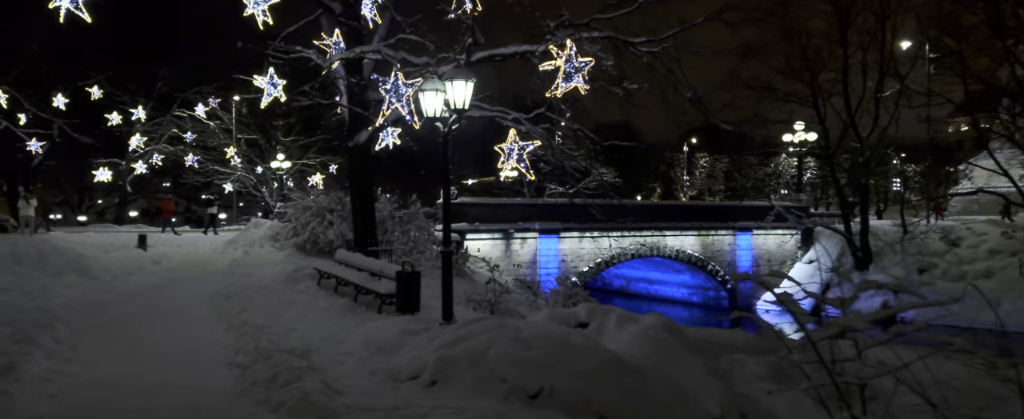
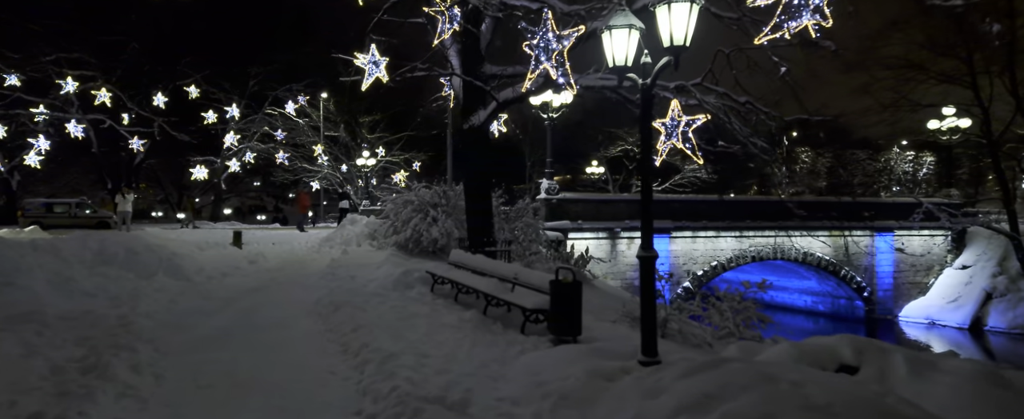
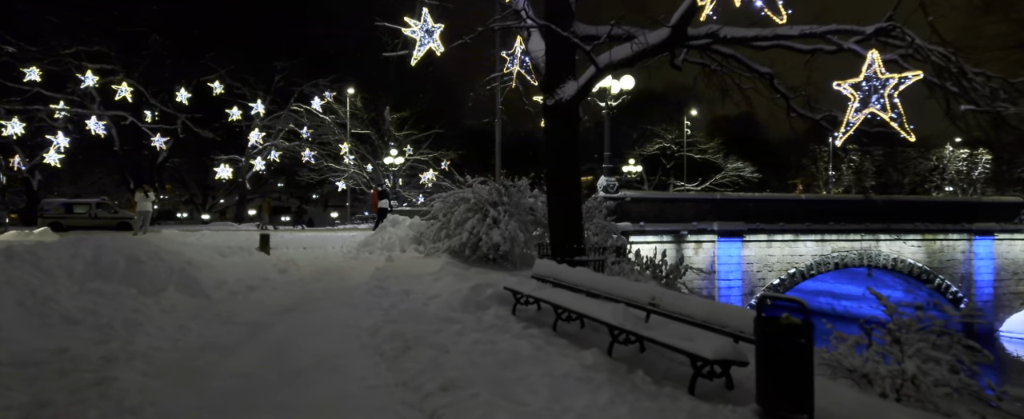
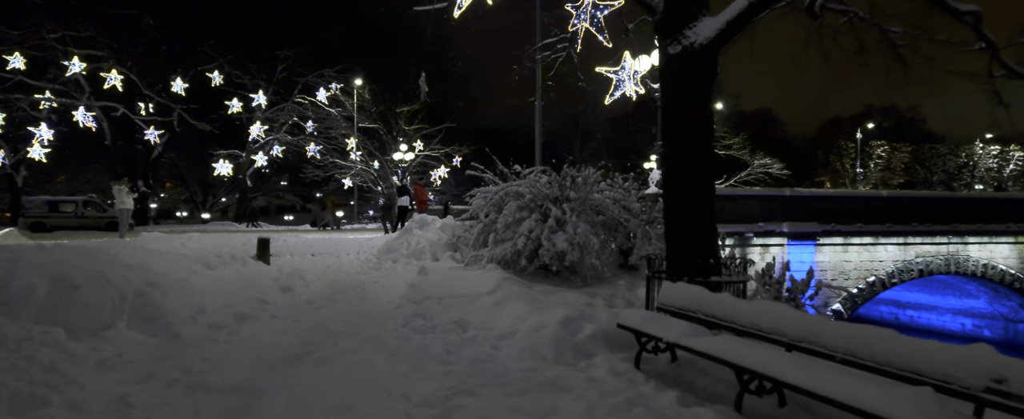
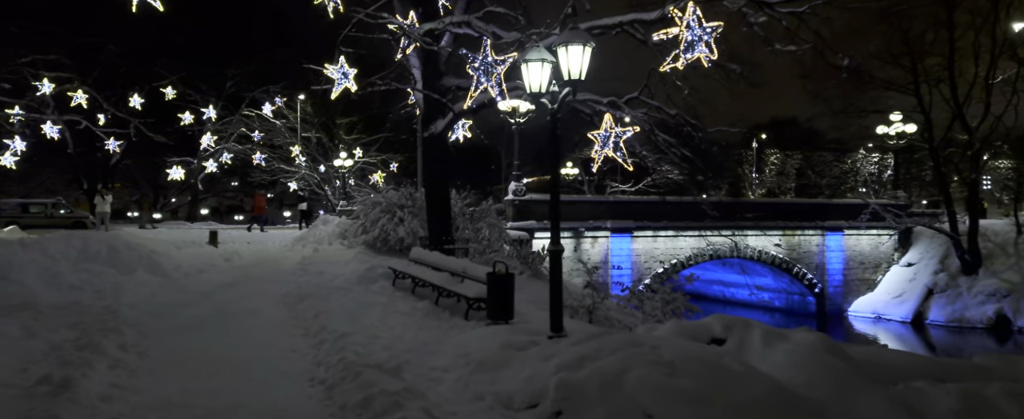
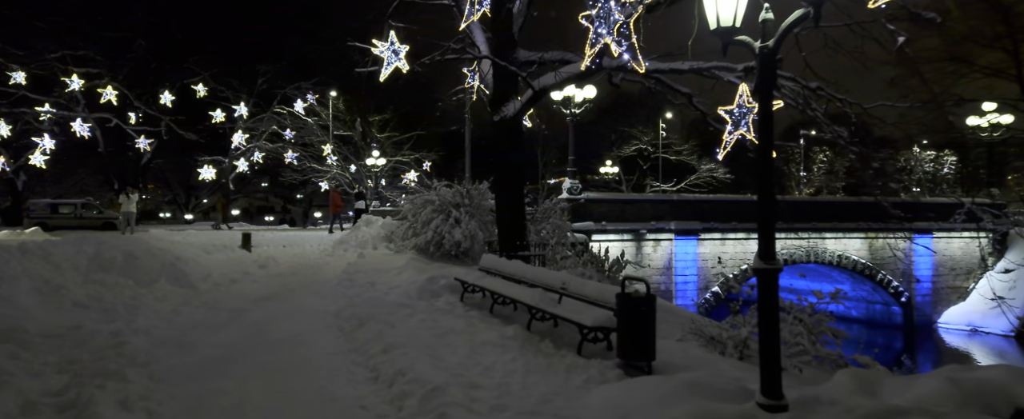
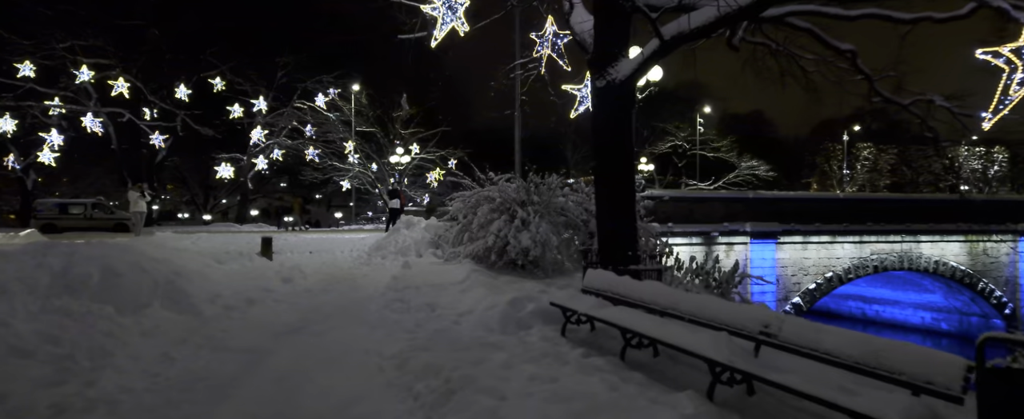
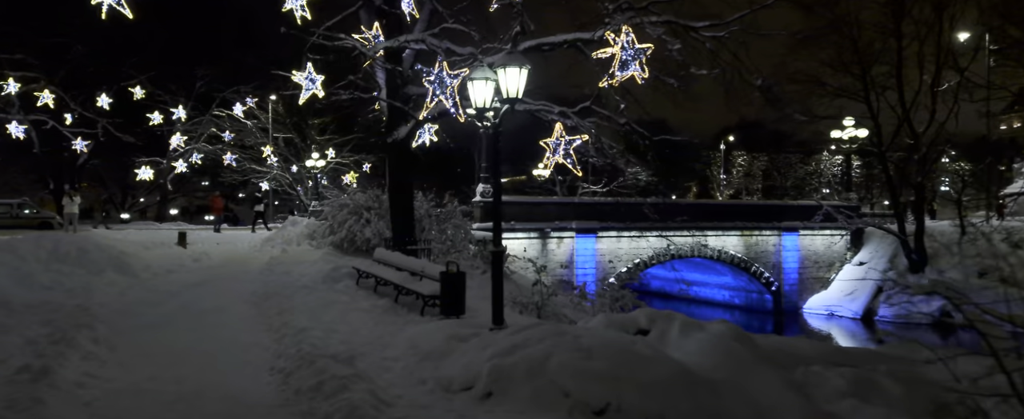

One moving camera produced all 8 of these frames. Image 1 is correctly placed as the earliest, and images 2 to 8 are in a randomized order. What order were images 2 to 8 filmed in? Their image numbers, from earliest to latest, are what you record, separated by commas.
8, 5, 2, 6, 3, 7, 4
